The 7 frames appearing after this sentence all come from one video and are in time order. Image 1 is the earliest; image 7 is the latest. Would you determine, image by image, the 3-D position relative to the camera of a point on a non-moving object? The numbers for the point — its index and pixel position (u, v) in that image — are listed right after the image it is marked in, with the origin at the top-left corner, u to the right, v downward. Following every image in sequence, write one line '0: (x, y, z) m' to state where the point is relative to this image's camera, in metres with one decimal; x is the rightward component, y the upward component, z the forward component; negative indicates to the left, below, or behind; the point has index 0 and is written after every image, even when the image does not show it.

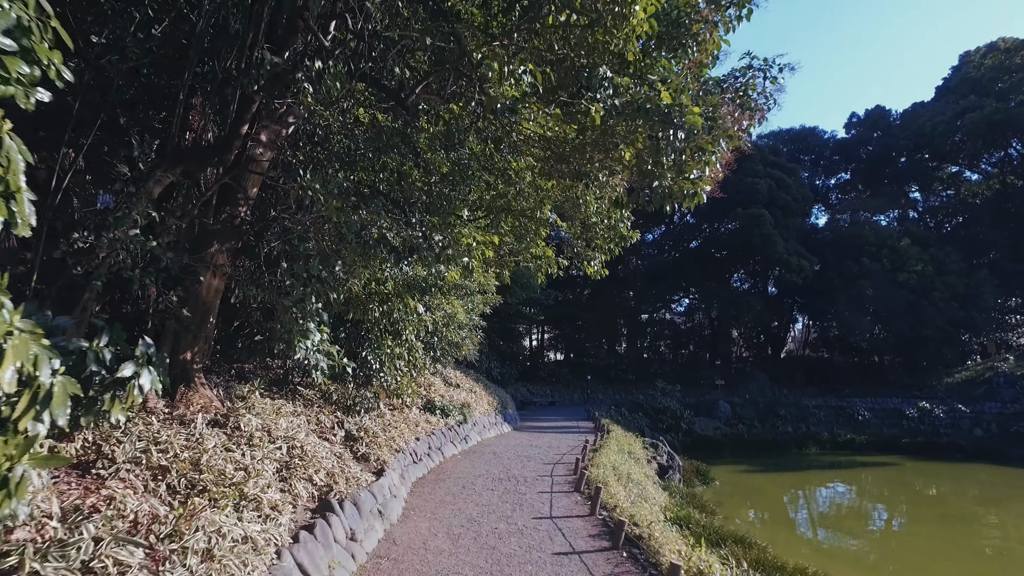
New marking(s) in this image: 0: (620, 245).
0: (+1.3, +0.5, +7.9) m
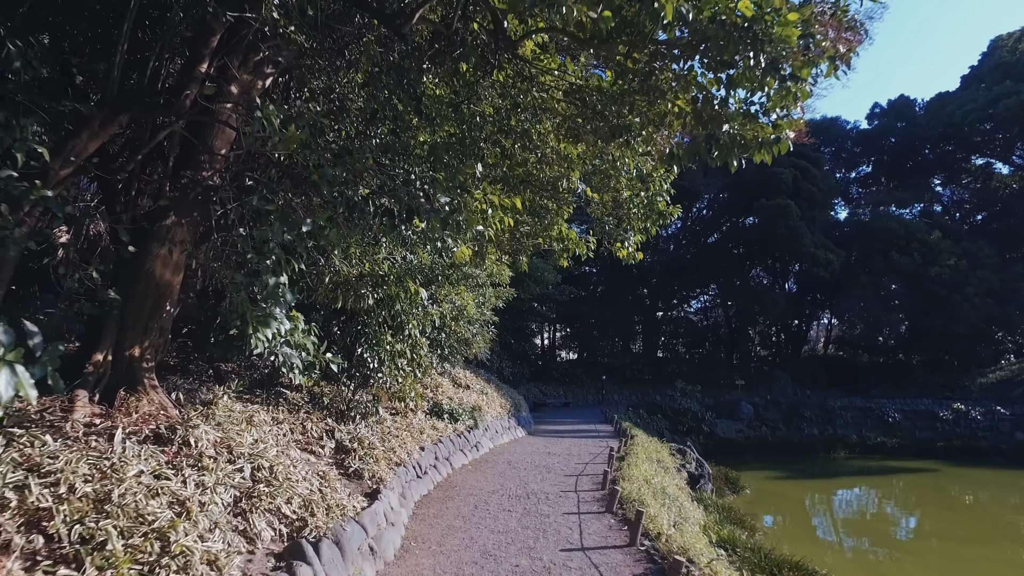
0: (+1.5, +0.6, +6.7) m
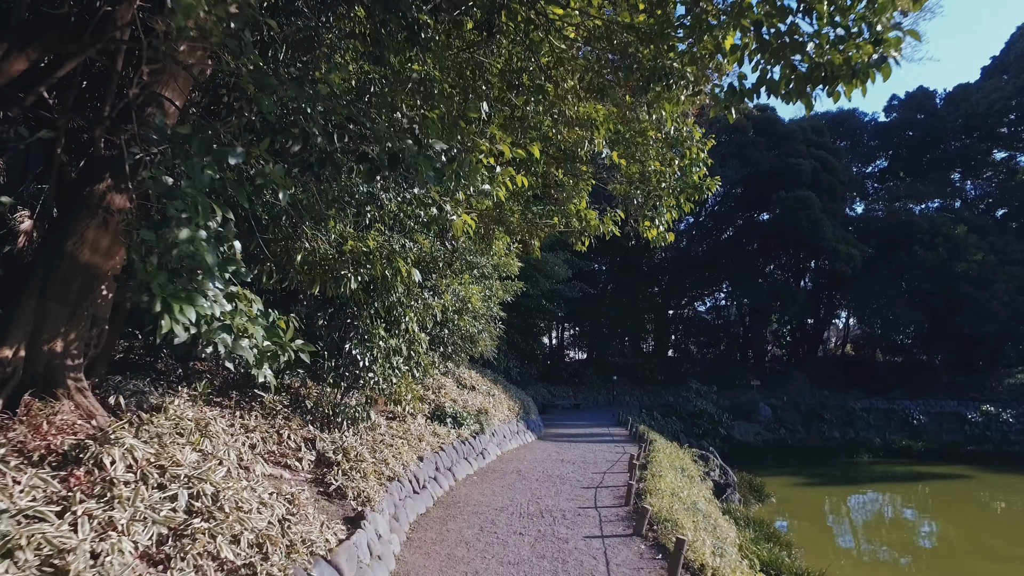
0: (+1.6, +0.8, +5.8) m
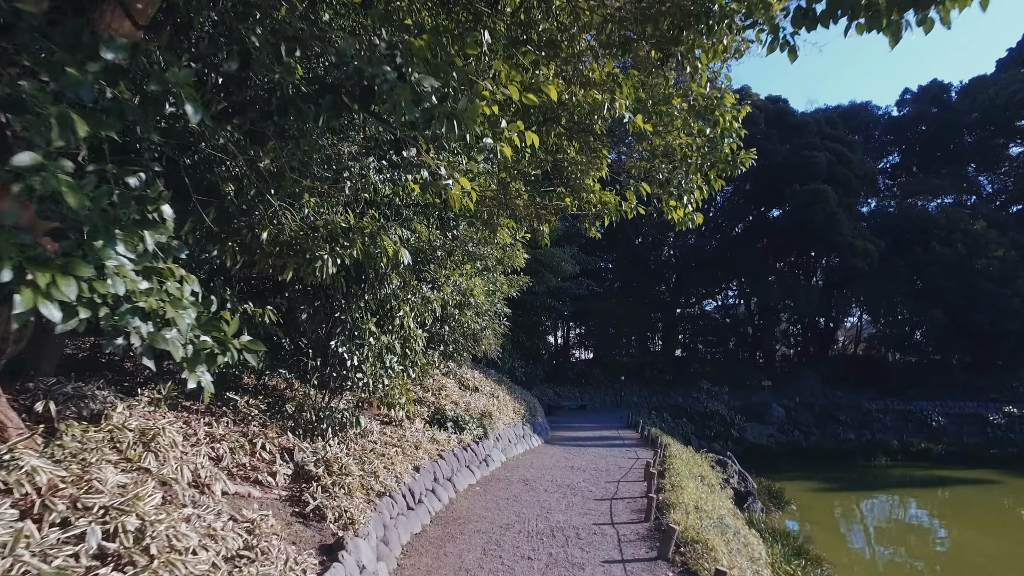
0: (+1.6, +0.8, +5.1) m
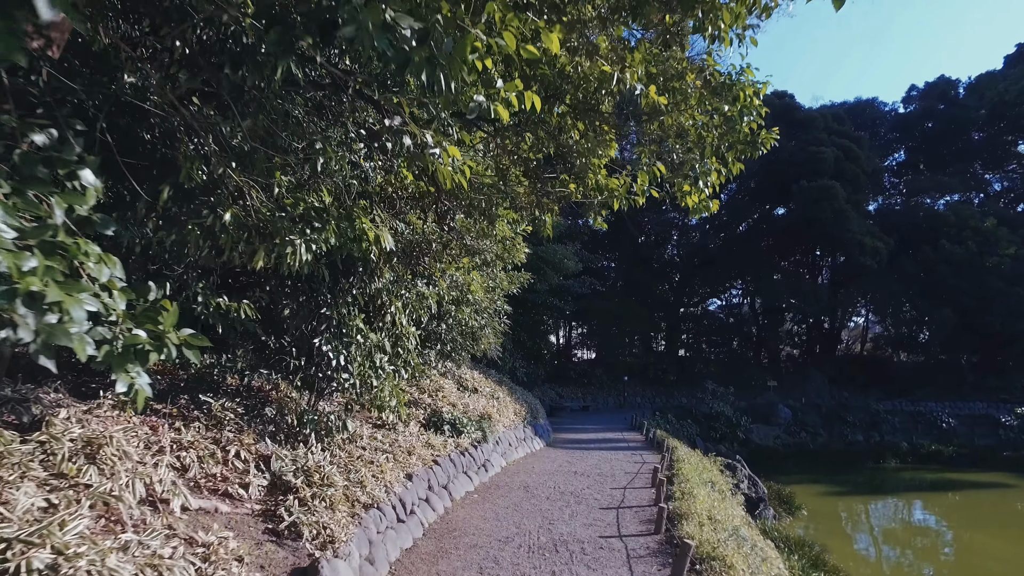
0: (+1.6, +0.9, +4.7) m
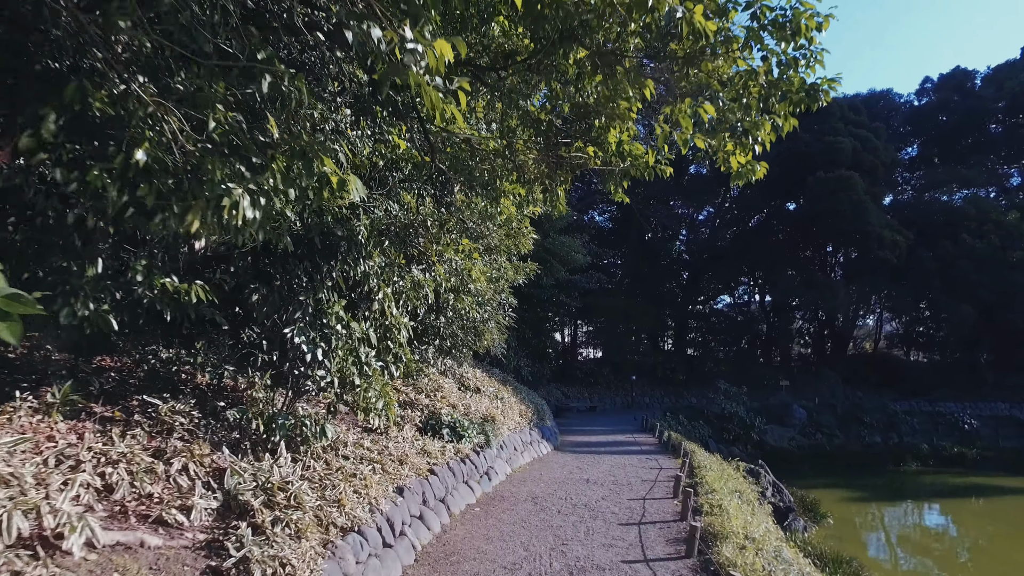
0: (+1.6, +1.0, +3.9) m
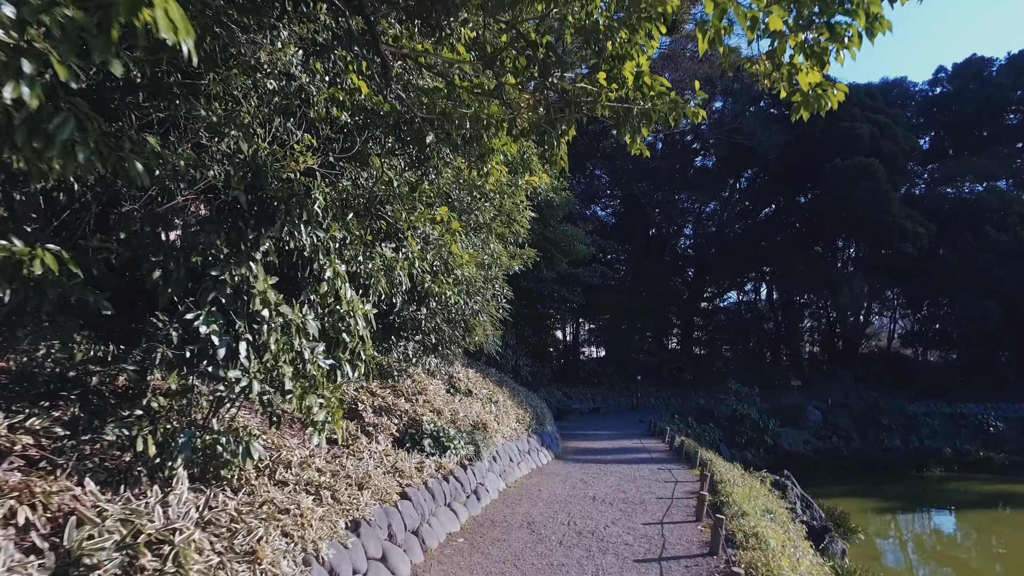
0: (+1.6, +1.1, +2.8) m
